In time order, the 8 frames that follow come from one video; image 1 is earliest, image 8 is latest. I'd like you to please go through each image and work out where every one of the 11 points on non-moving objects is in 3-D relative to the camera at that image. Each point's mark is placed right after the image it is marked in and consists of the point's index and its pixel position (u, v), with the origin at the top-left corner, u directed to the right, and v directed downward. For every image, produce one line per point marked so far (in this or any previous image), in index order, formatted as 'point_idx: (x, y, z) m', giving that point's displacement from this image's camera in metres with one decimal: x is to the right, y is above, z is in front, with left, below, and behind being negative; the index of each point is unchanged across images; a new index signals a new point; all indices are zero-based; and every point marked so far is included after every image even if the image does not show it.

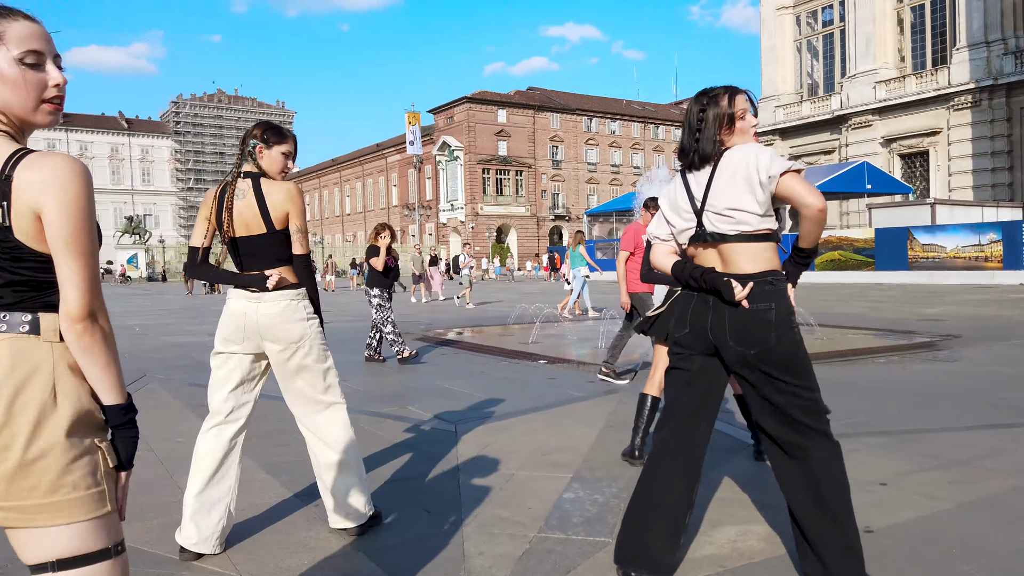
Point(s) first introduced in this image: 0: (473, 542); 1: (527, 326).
0: (-0.2, -1.0, +2.9) m
1: (+0.3, -0.6, +11.8) m
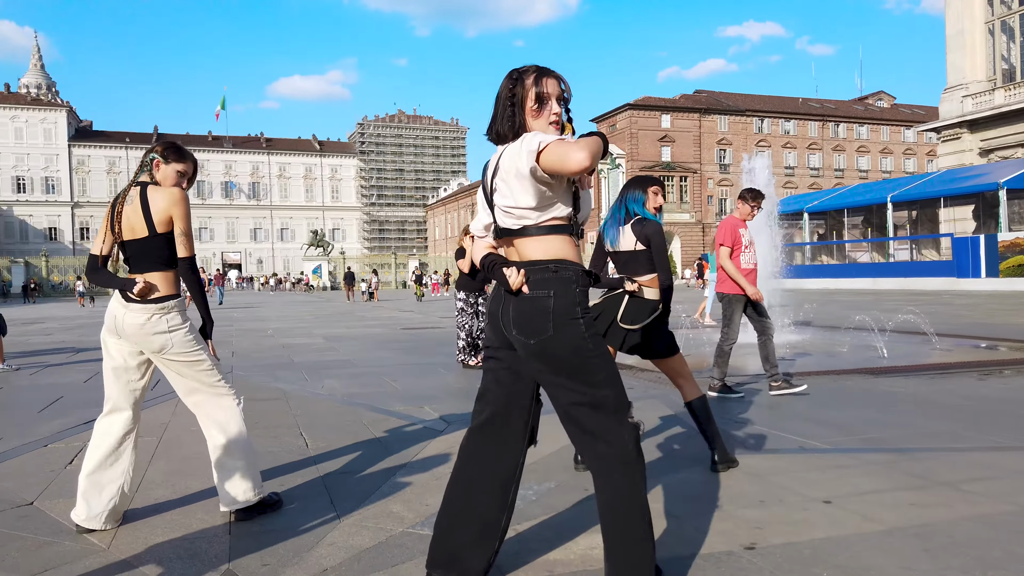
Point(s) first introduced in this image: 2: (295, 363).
0: (-0.7, -0.9, +3.0) m
1: (+1.7, -0.6, +11.5) m
2: (-2.5, -0.9, +8.9) m
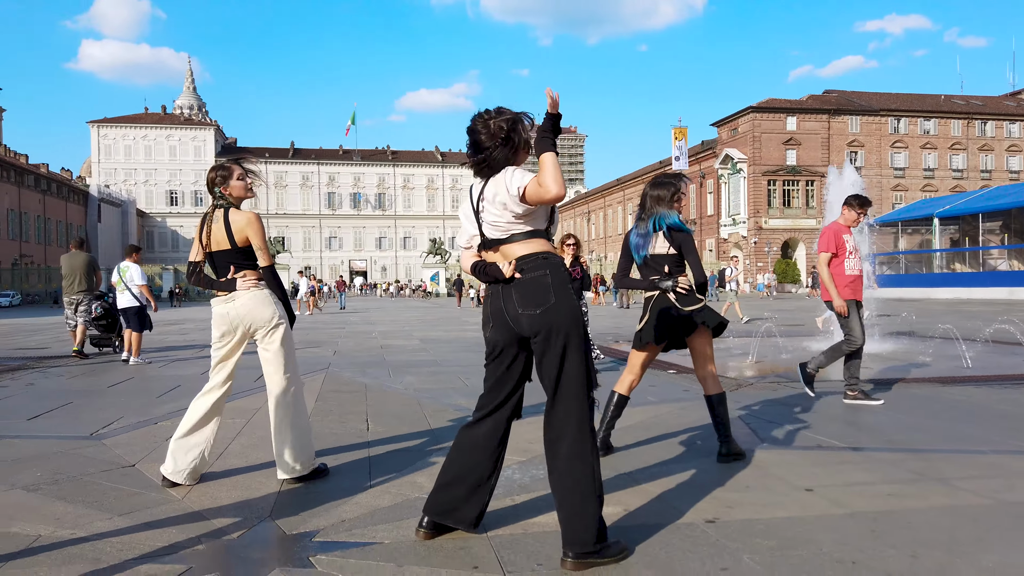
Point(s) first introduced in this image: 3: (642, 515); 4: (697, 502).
0: (-0.7, -0.9, +3.6) m
1: (+3.0, -0.7, +11.6) m
2: (-1.5, -0.9, +9.7) m
3: (+0.6, -0.9, +3.3) m
4: (+0.8, -0.9, +3.4) m
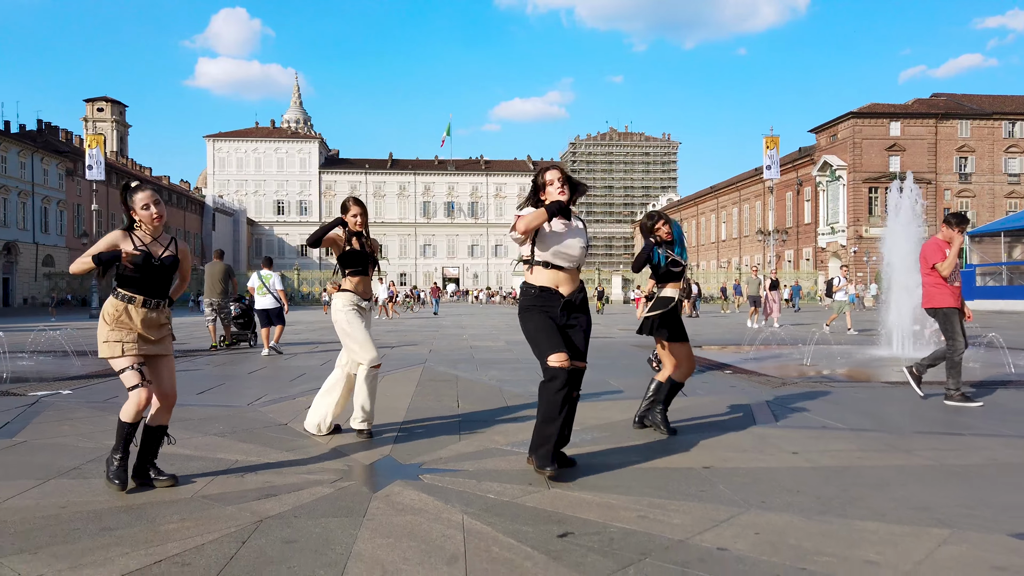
0: (-0.4, -1.0, +4.9) m
1: (+4.2, -0.9, +12.5) m
2: (-0.5, -1.0, +11.0) m
3: (+0.8, -1.0, +4.4) m
4: (+1.1, -1.0, +4.5) m
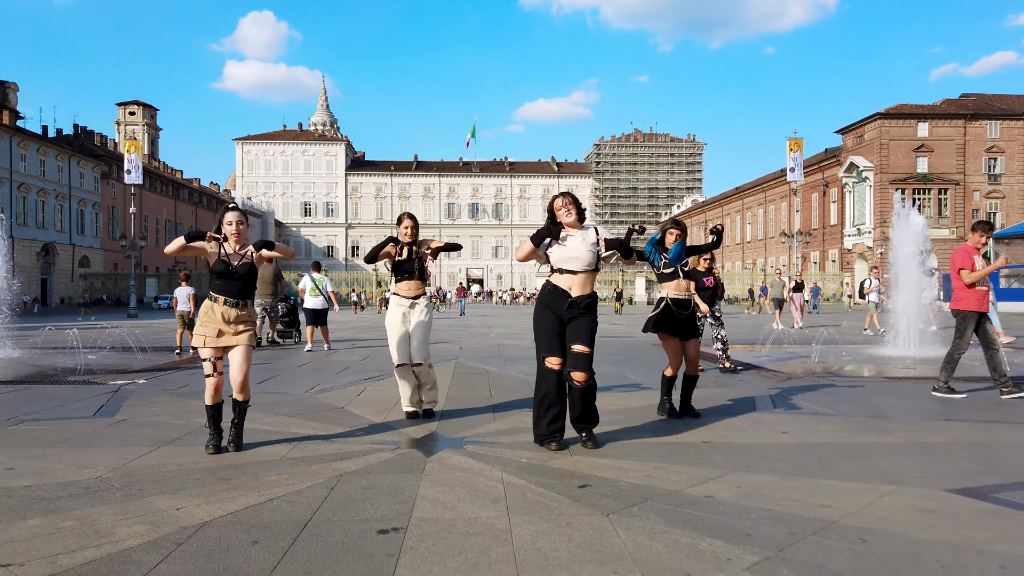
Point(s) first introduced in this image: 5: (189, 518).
0: (-0.2, -1.0, +5.7) m
1: (+4.6, -0.9, +13.1) m
2: (-0.1, -1.0, +11.8) m
3: (+1.0, -1.0, +5.2) m
4: (+1.3, -1.0, +5.3) m
5: (-1.4, -1.0, +3.3) m
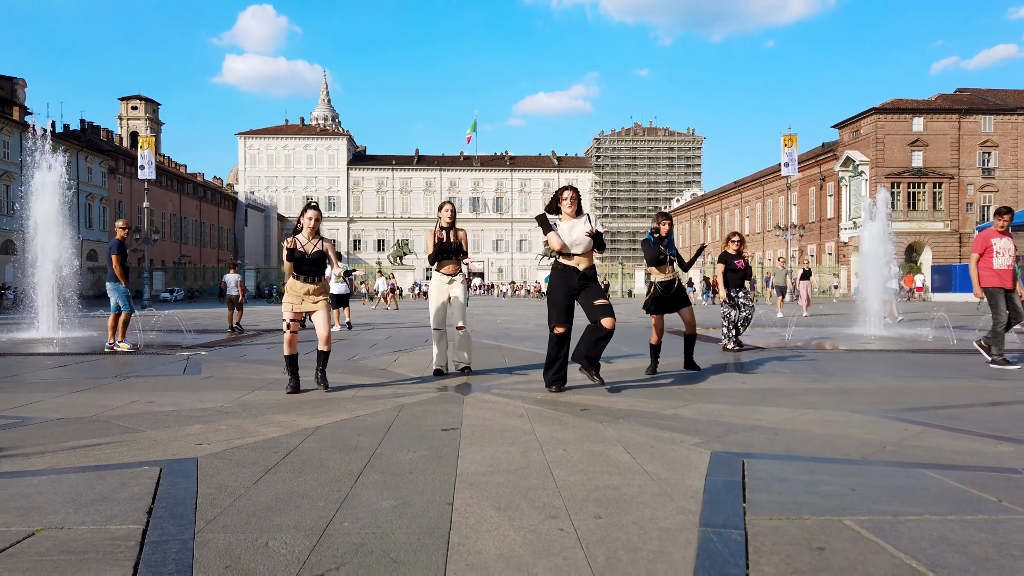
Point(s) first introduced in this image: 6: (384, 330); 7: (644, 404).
0: (0.0, -0.8, +7.1) m
1: (+4.8, -0.7, +14.5) m
2: (0.0, -0.8, +13.2) m
3: (+1.1, -0.8, +6.5) m
4: (+1.4, -0.8, +6.7) m
5: (-1.2, -0.8, +4.7) m
6: (-2.4, -0.8, +14.8) m
7: (+0.9, -0.8, +5.4) m
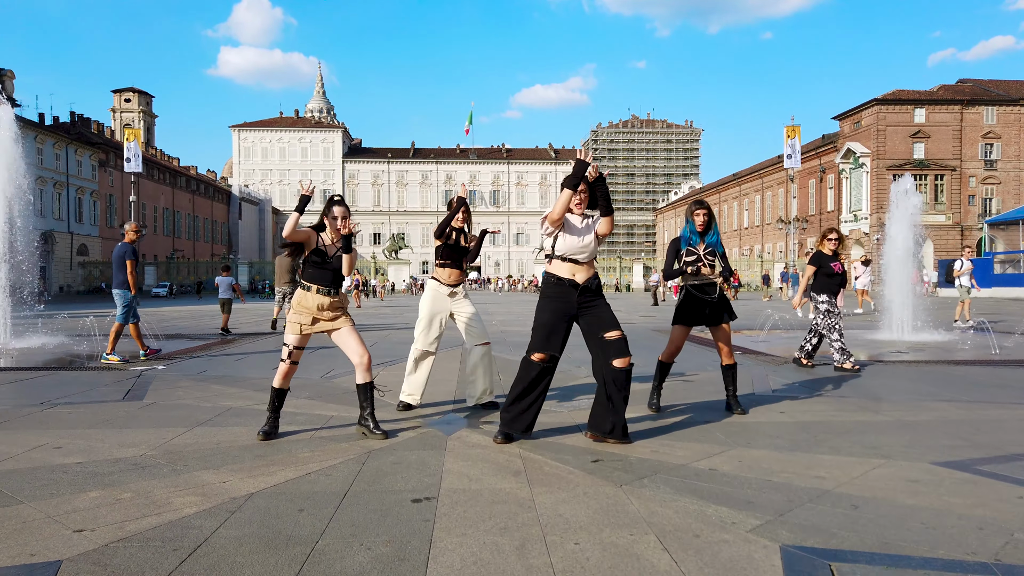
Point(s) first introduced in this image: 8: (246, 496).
0: (-0.1, -0.9, +6.0) m
1: (+4.7, -0.7, +13.4) m
2: (0.0, -0.8, +12.1) m
3: (+1.1, -0.9, +5.5) m
4: (+1.4, -0.9, +5.6) m
5: (-1.3, -0.9, +3.6) m
6: (-2.5, -0.8, +13.7) m
7: (+0.9, -0.9, +4.3) m
8: (-1.2, -0.9, +3.5) m
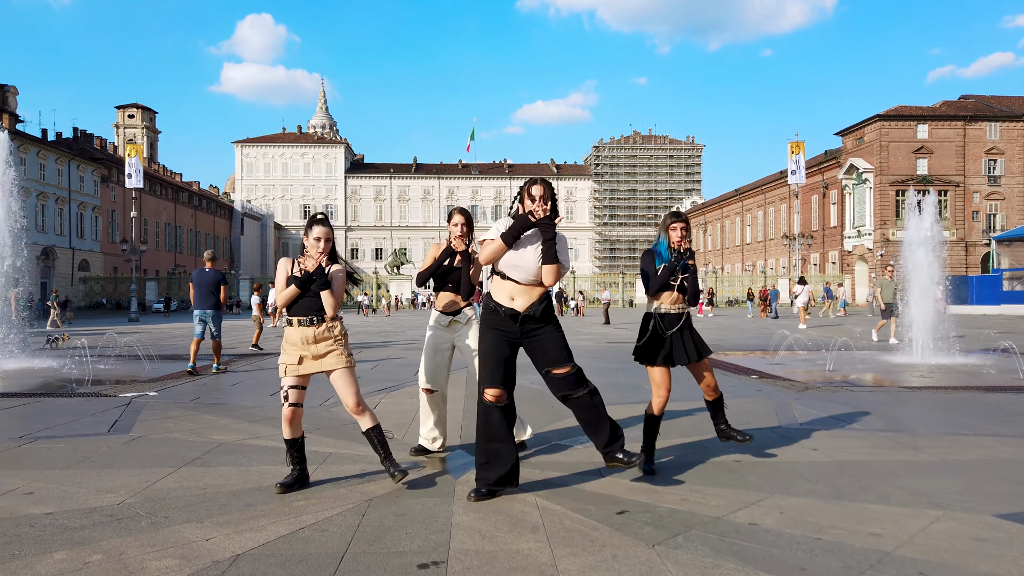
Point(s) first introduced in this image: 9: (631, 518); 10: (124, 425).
0: (0.0, -1.1, +5.6) m
1: (+4.8, -1.0, +13.0) m
2: (+0.1, -1.1, +11.7) m
3: (+1.2, -1.1, +5.1) m
4: (+1.5, -1.1, +5.2) m
5: (-1.2, -1.1, +3.2) m
6: (-2.4, -1.1, +13.3) m
7: (+1.0, -1.1, +3.9) m
8: (-1.1, -1.1, +3.1) m
9: (+0.6, -1.1, +3.6) m
10: (-3.2, -1.1, +6.4) m
